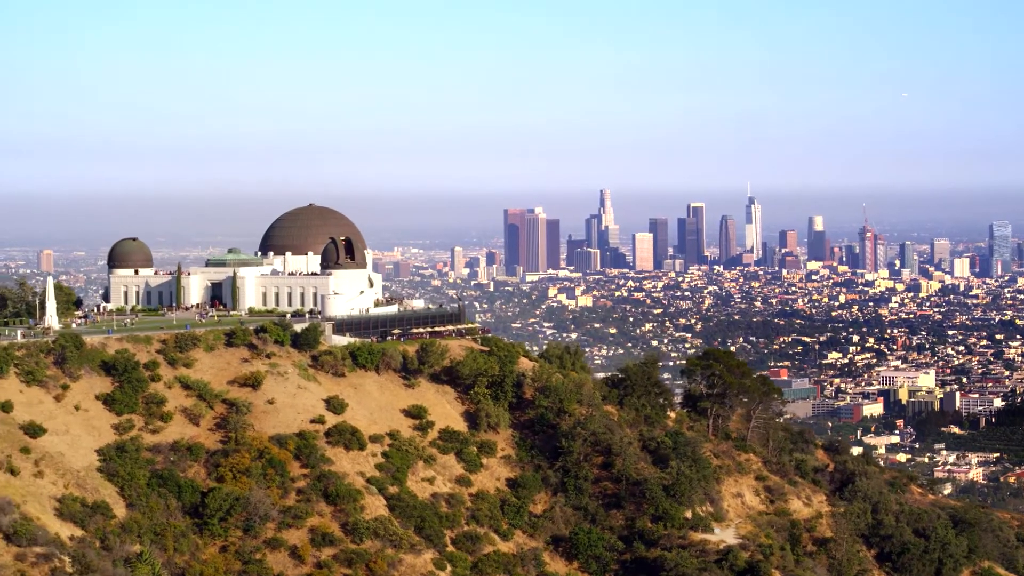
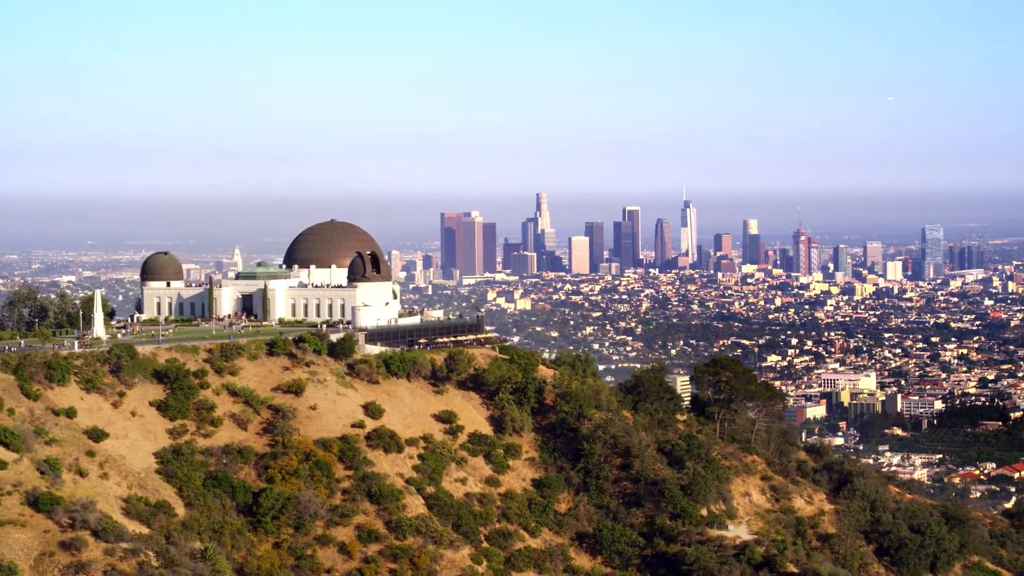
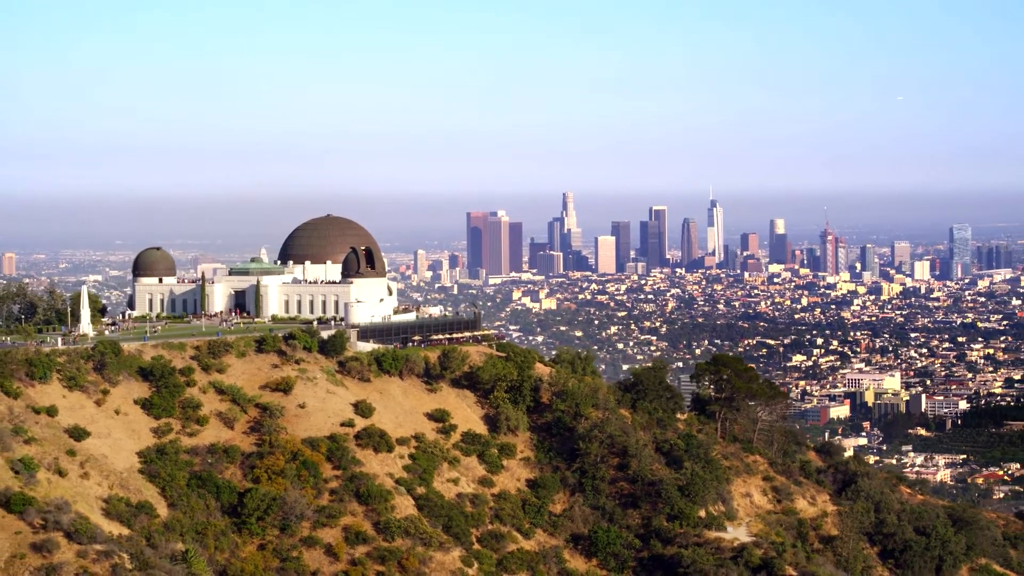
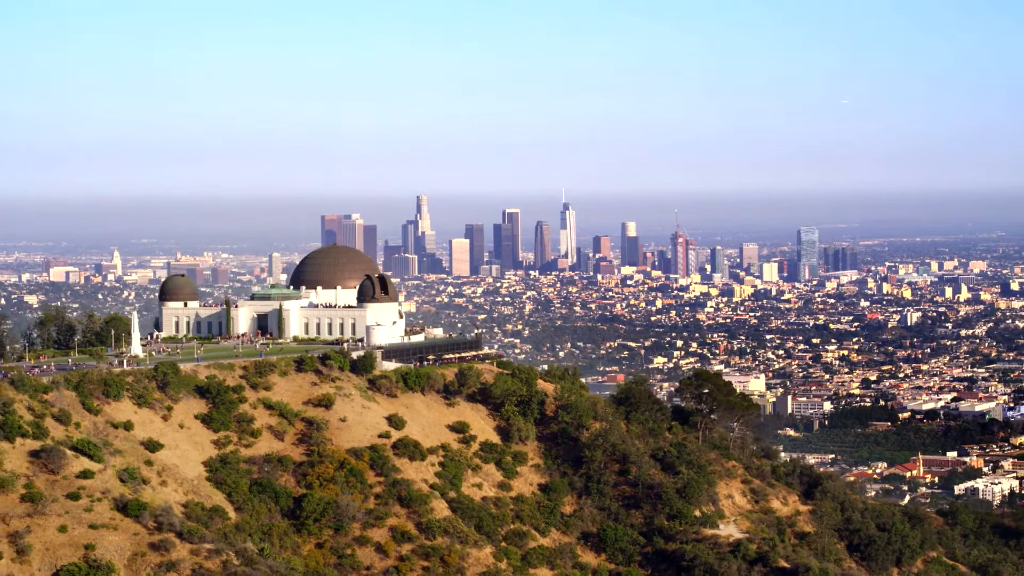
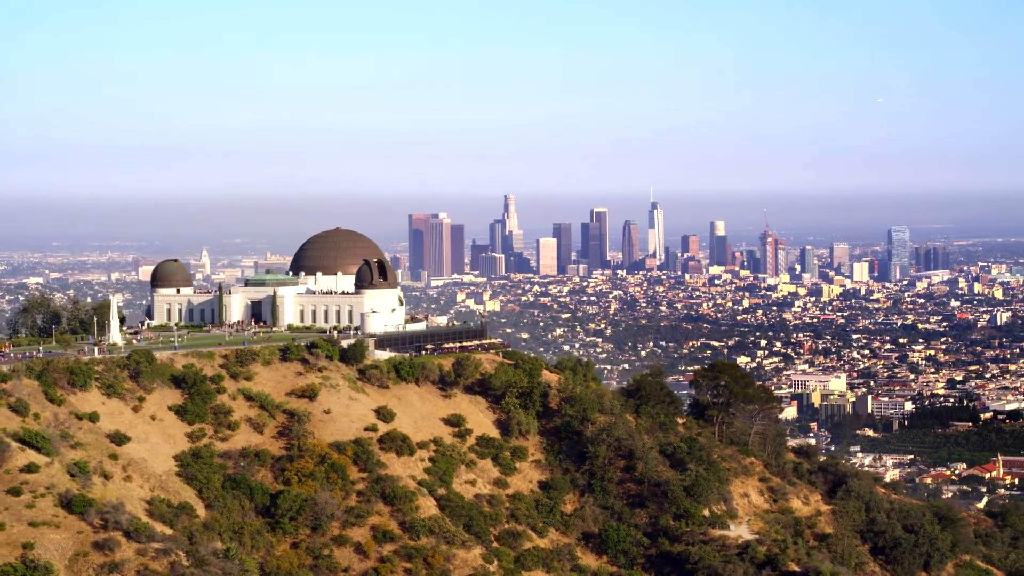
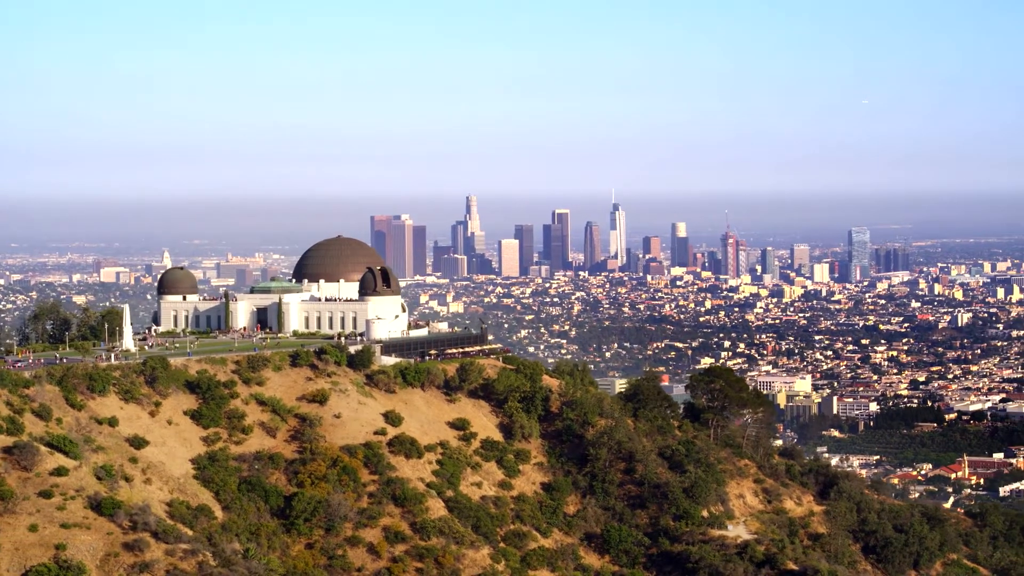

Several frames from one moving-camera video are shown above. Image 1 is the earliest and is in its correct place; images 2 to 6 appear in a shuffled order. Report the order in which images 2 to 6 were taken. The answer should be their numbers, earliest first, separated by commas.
3, 2, 5, 6, 4
